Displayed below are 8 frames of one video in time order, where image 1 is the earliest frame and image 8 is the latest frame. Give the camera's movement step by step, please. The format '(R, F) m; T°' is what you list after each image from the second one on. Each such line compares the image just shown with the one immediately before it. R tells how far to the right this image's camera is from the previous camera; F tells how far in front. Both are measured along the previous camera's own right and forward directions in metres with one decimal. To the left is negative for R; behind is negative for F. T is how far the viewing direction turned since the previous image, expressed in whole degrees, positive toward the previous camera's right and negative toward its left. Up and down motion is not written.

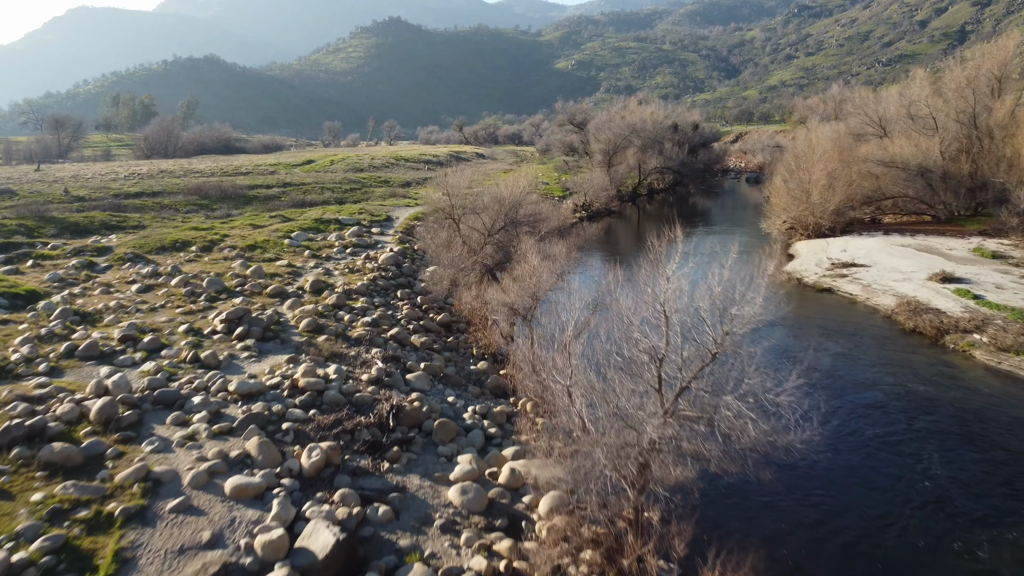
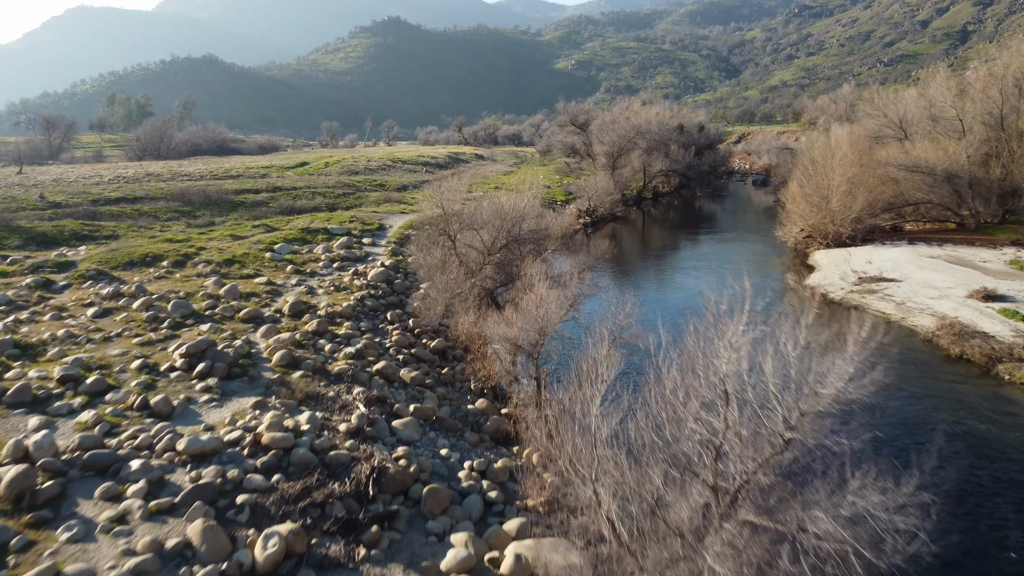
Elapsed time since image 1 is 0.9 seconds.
(-0.1, +1.7) m; 0°
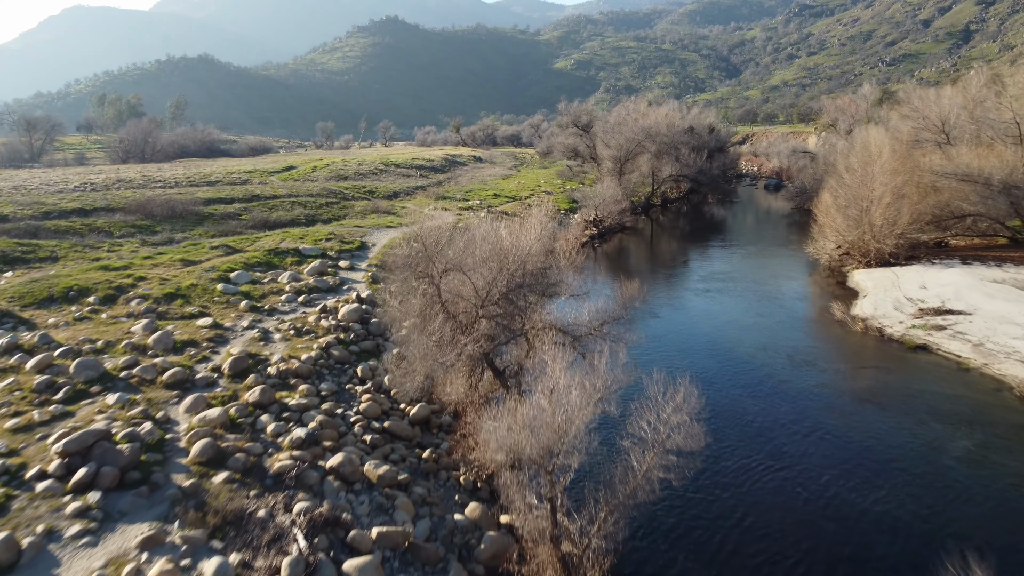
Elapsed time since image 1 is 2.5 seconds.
(-0.1, +3.1) m; 0°
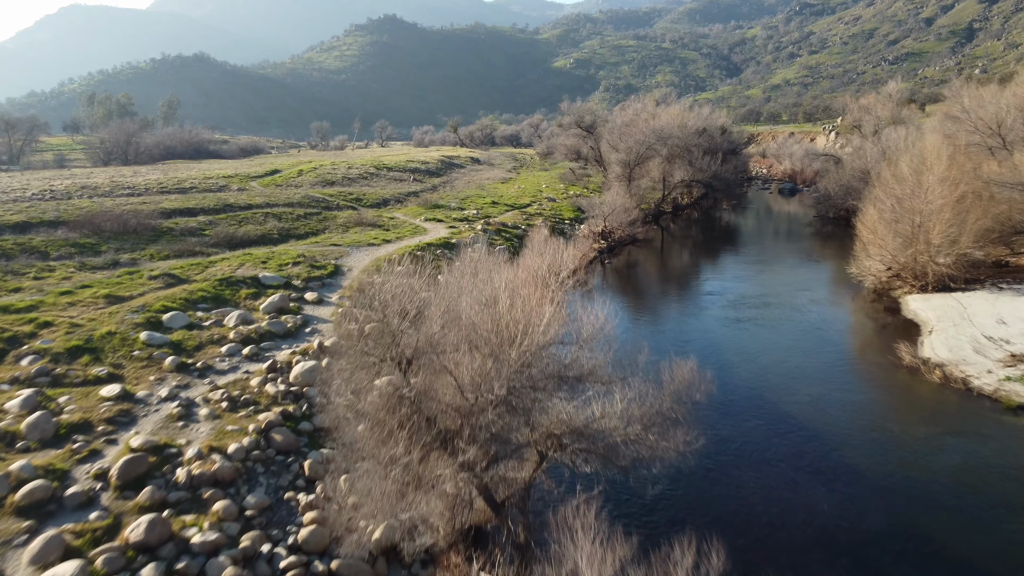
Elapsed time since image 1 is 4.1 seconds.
(0.0, +3.3) m; 0°
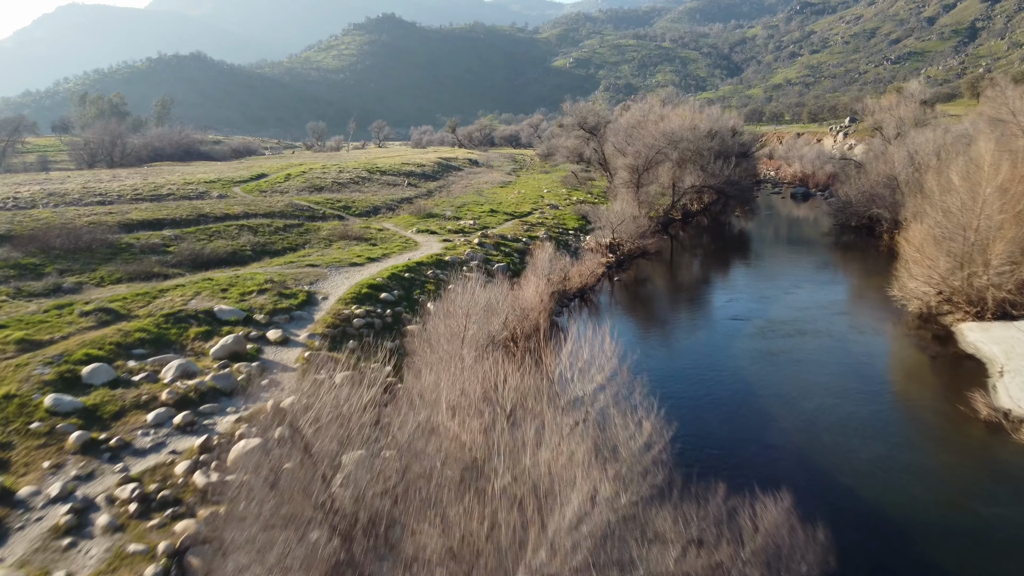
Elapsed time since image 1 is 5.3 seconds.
(0.0, +2.5) m; 0°
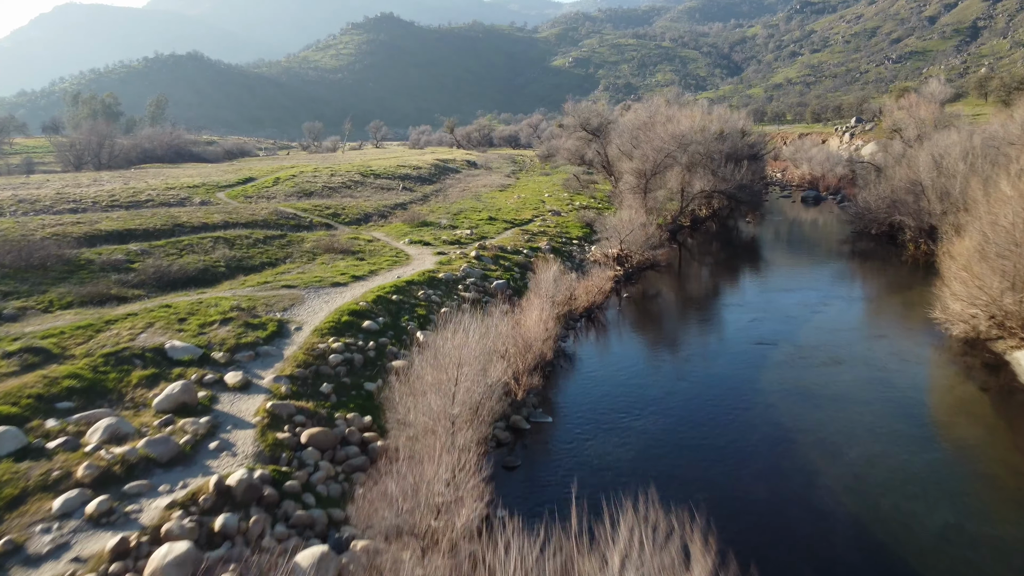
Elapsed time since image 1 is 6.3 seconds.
(0.0, +2.1) m; 0°
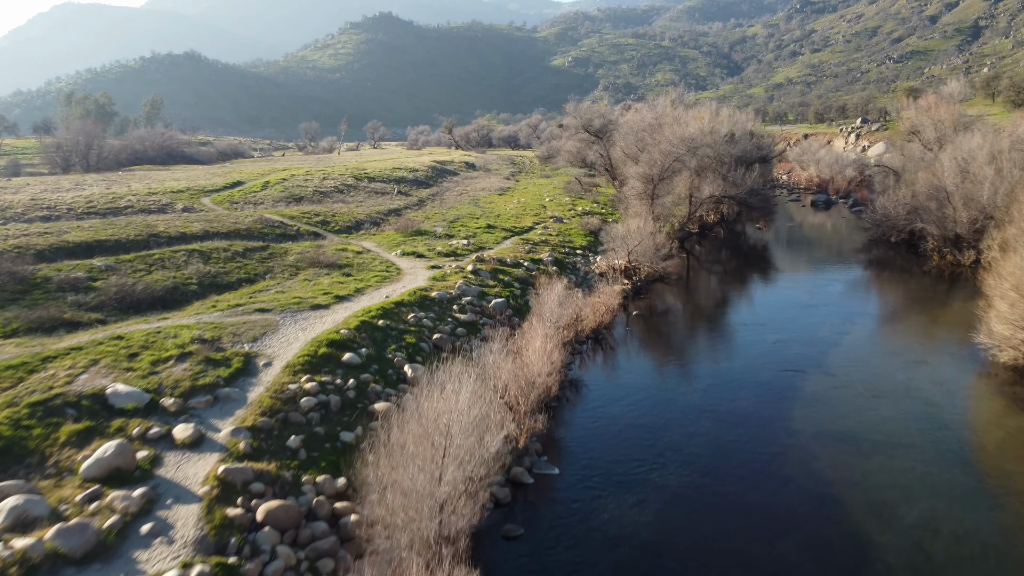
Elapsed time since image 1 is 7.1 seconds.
(0.0, +1.8) m; 0°
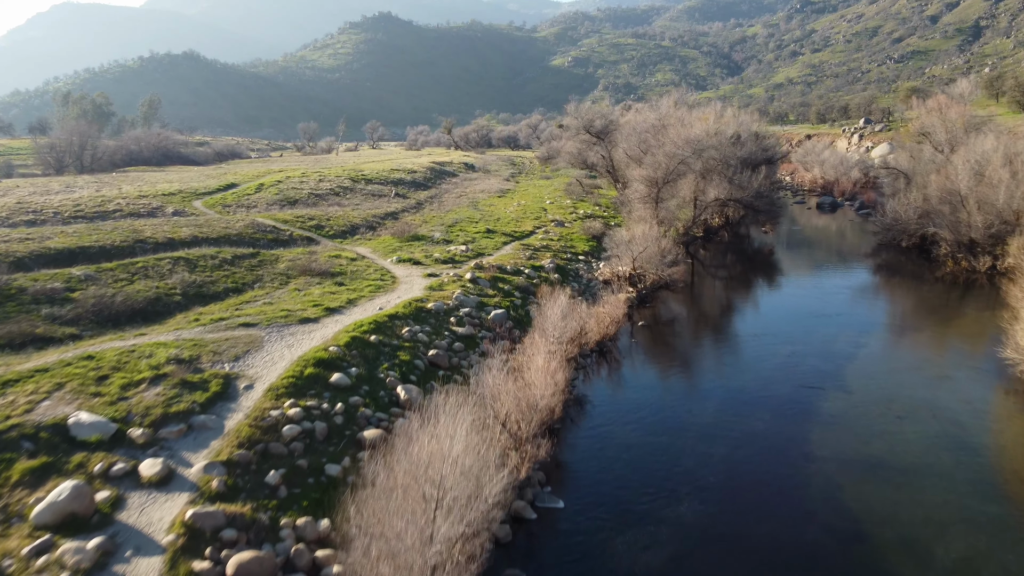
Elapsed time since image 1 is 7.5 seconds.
(0.0, +0.9) m; 0°
